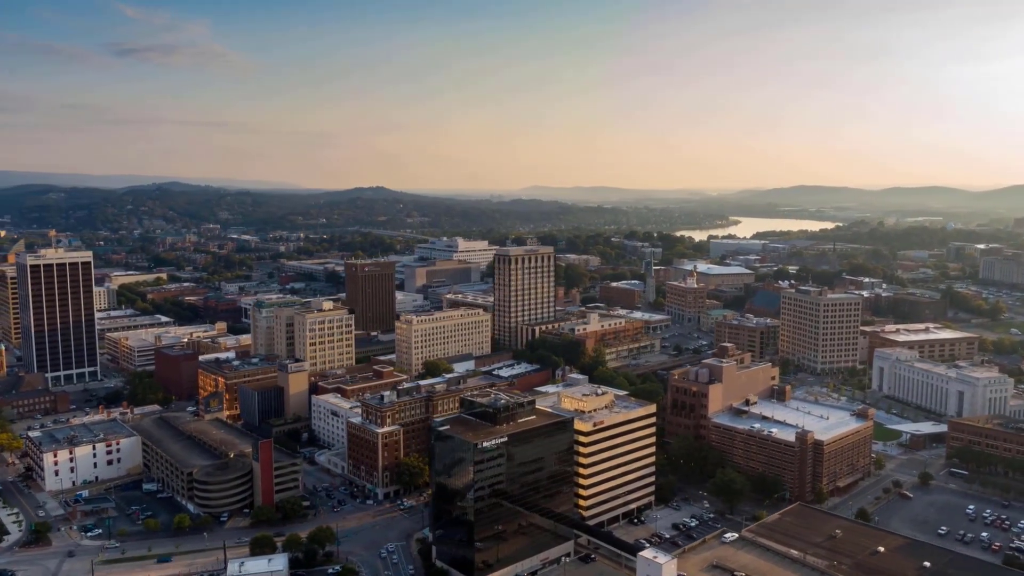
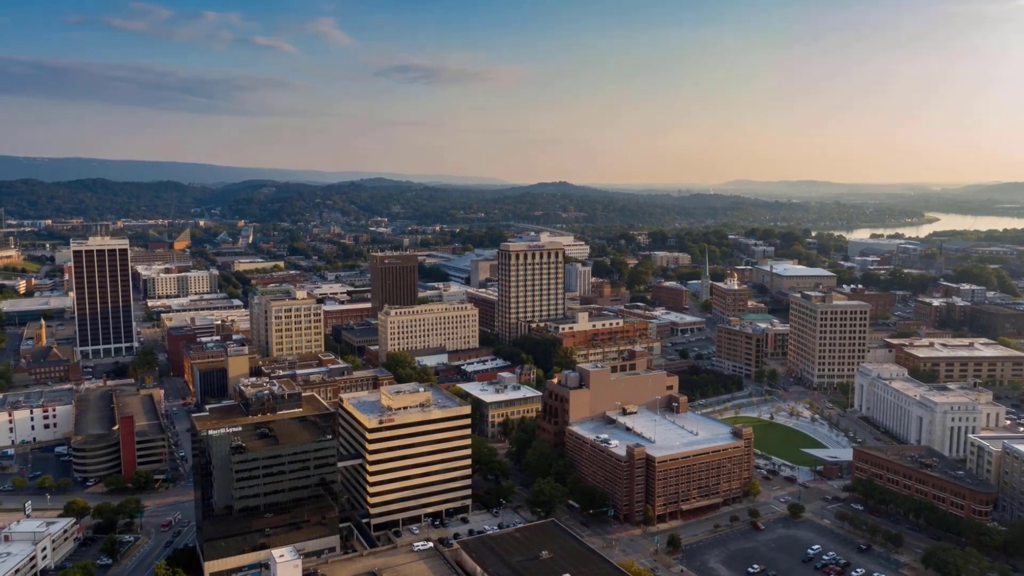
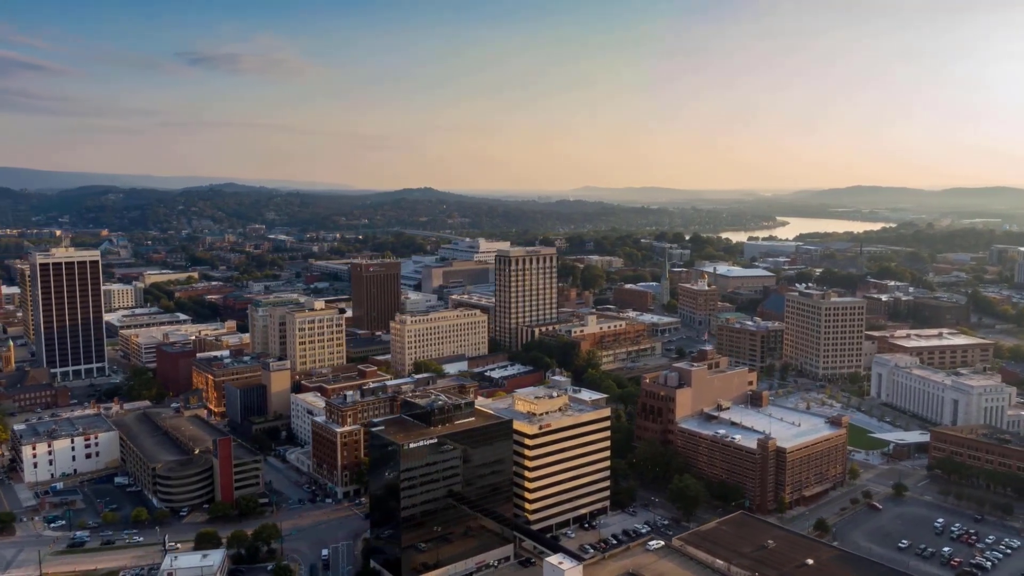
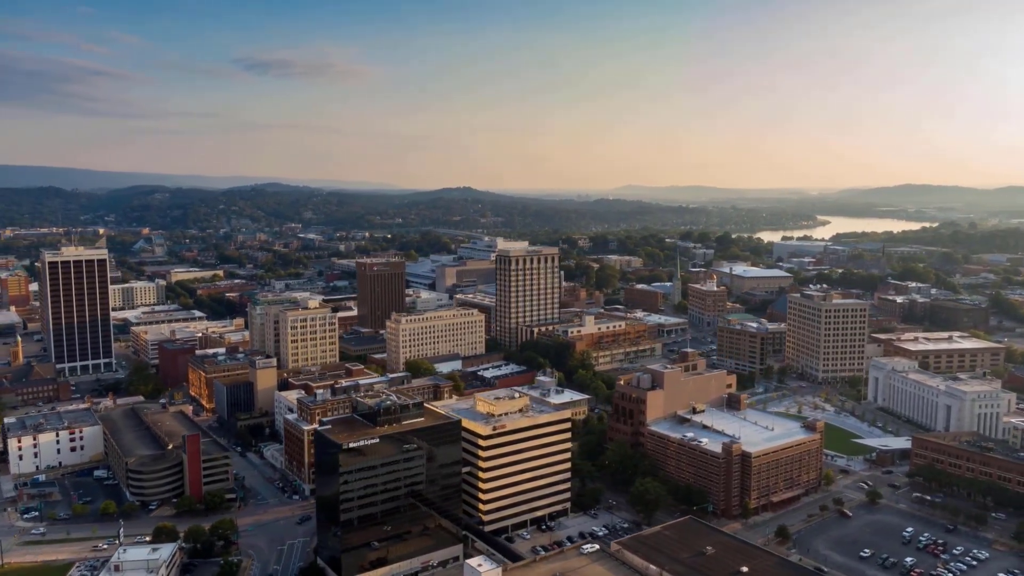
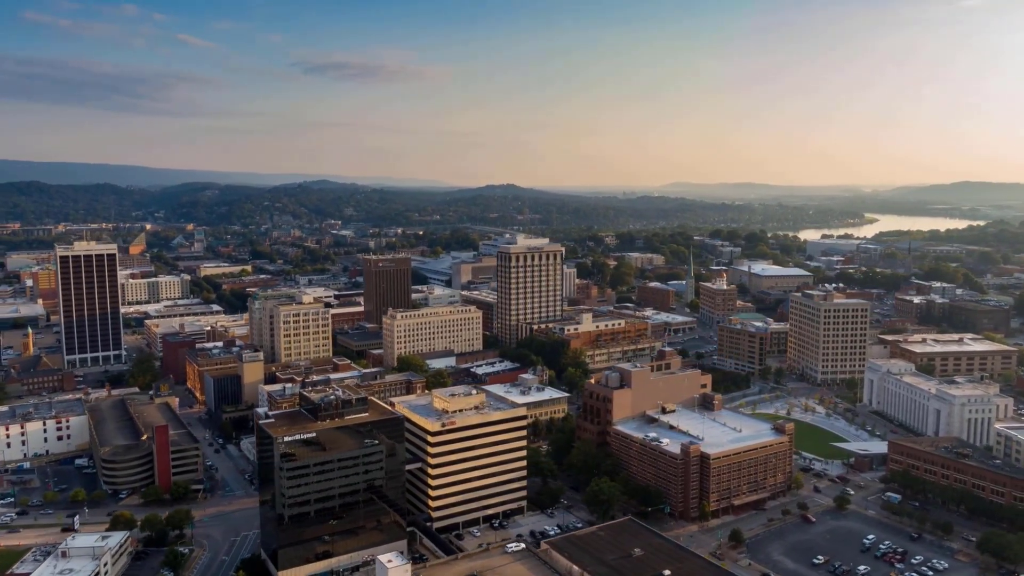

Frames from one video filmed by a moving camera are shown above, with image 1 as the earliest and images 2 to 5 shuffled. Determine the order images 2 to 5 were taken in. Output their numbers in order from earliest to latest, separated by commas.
3, 4, 5, 2
